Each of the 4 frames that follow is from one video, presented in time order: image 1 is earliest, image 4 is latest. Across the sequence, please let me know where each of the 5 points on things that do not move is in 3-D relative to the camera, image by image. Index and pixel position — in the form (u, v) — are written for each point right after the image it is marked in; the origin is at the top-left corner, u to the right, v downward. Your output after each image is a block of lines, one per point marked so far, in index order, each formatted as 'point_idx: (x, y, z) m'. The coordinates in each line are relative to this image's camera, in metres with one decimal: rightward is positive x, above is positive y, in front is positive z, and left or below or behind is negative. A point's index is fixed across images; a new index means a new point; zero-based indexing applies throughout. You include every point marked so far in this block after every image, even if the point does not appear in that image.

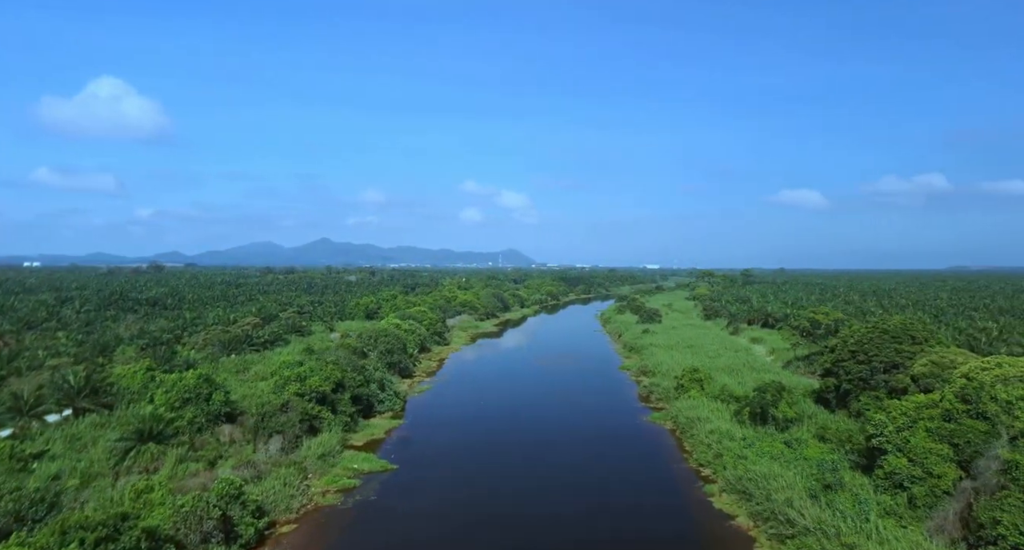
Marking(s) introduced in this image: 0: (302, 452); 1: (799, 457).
0: (-6.7, -5.7, +17.5) m
1: (+8.3, -5.3, +15.8) m
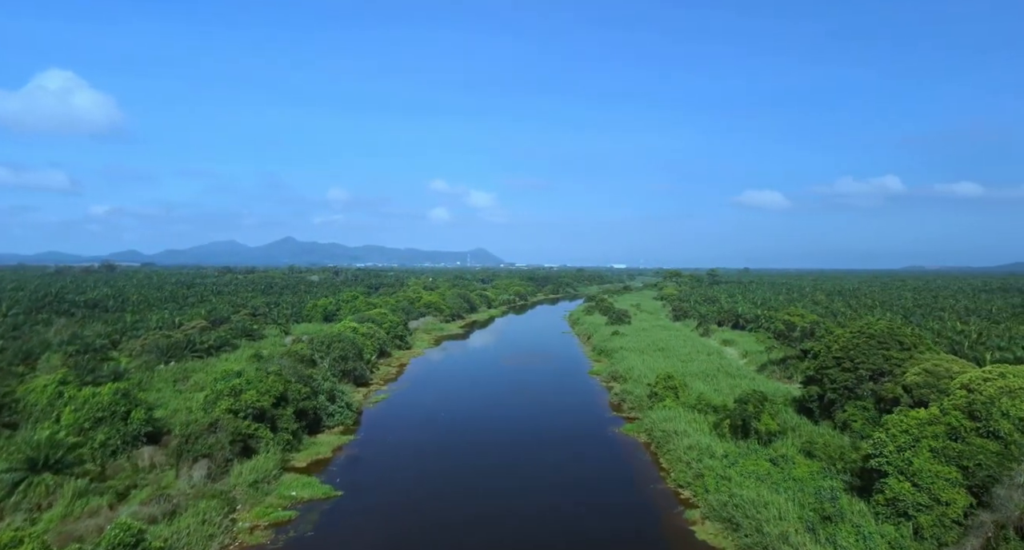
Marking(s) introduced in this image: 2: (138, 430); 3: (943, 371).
0: (-7.9, -5.7, +15.3) m
1: (+7.2, -5.3, +14.4) m
2: (-11.5, -4.7, +16.8) m
3: (+12.0, -2.7, +15.3) m
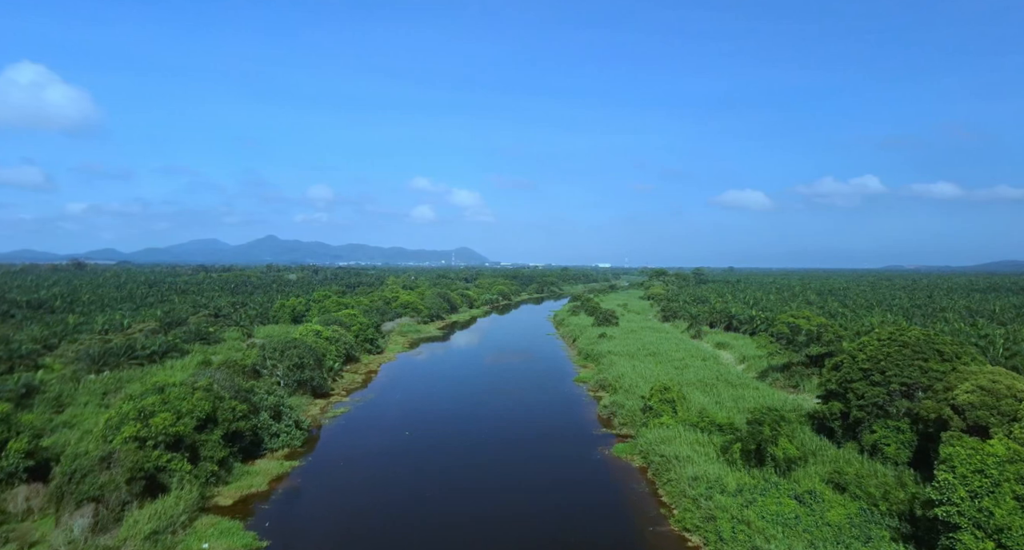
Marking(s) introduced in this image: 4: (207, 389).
0: (-8.6, -5.6, +12.1) m
1: (+6.5, -5.3, +11.6) m
2: (-12.2, -4.7, +13.5) m
3: (+11.3, -2.6, +12.6) m
4: (-9.6, -3.6, +17.3) m
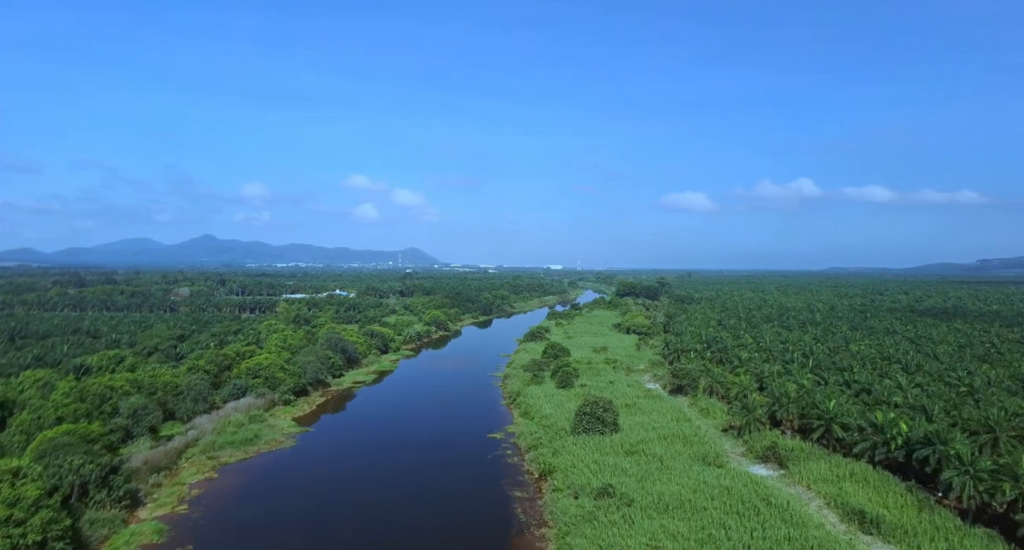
0: (-9.5, -8.7, -11.6) m
1: (+5.6, -8.2, -10.8) m
2: (-13.2, -7.7, -10.6) m
3: (+10.3, -5.6, -9.3) m
4: (-11.0, -6.7, -6.5) m
